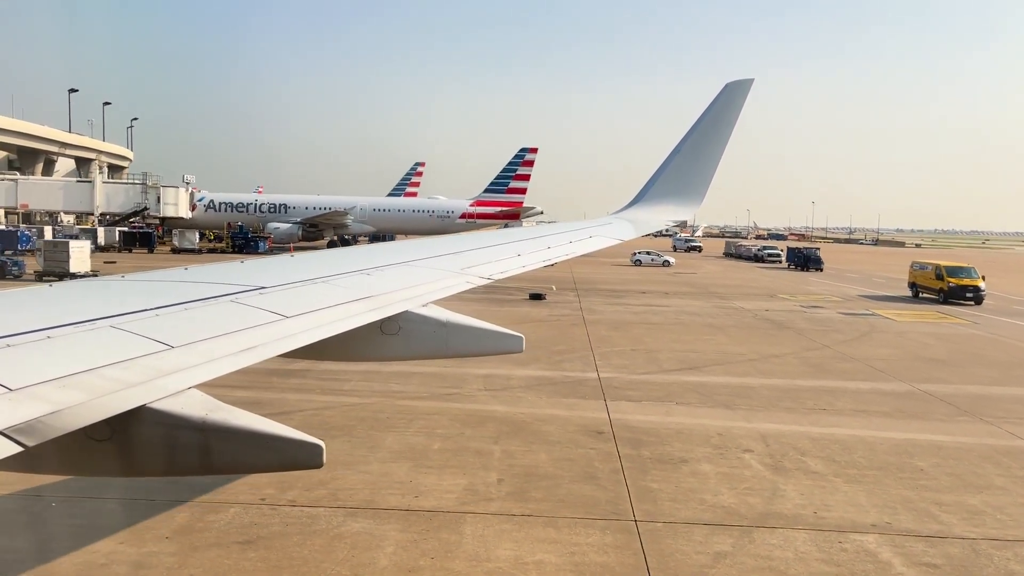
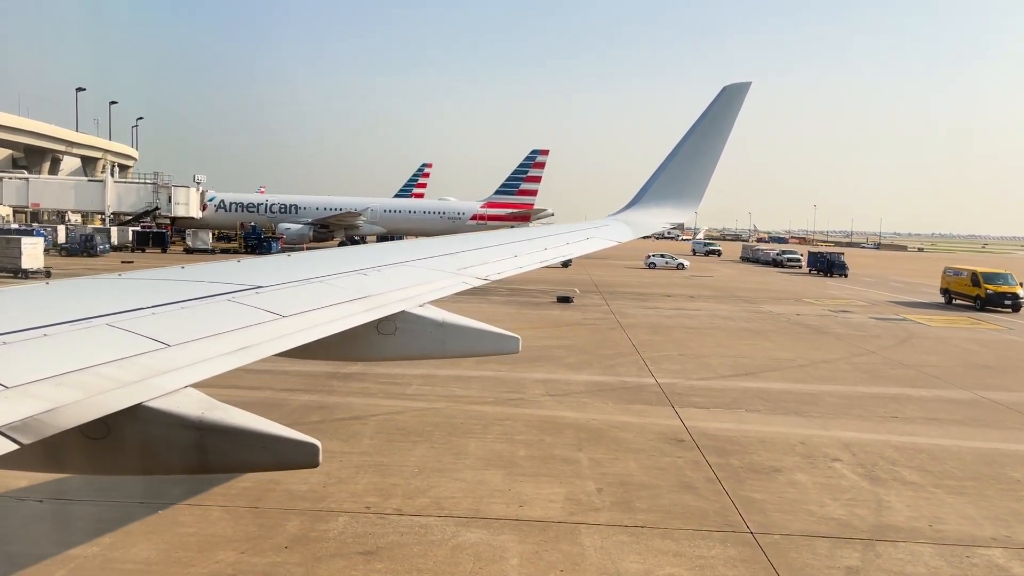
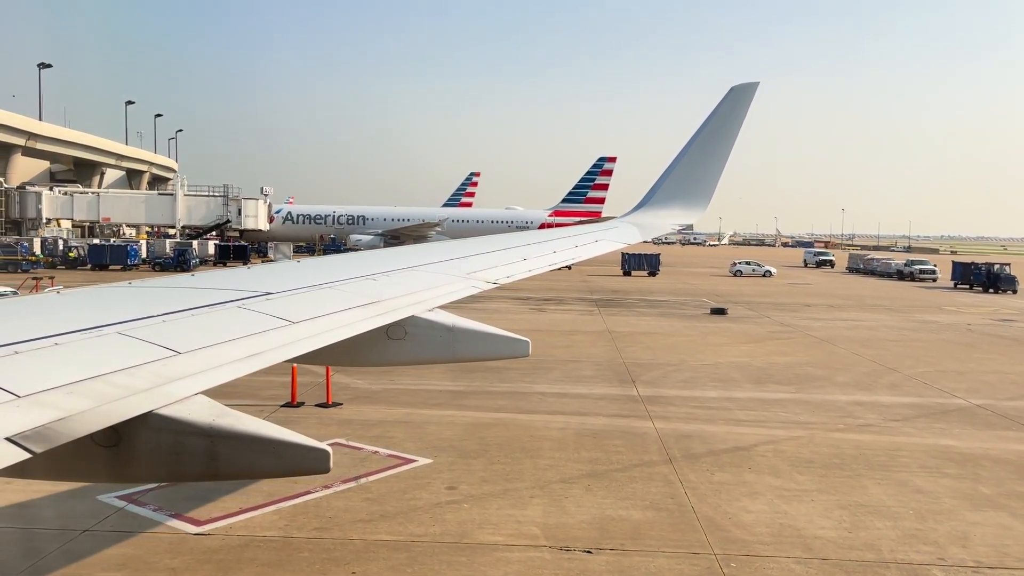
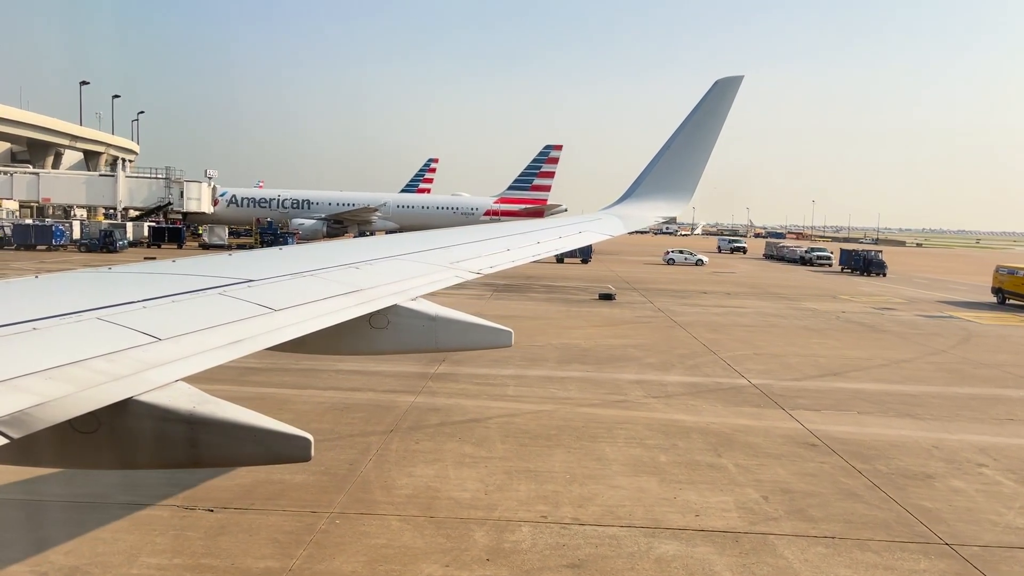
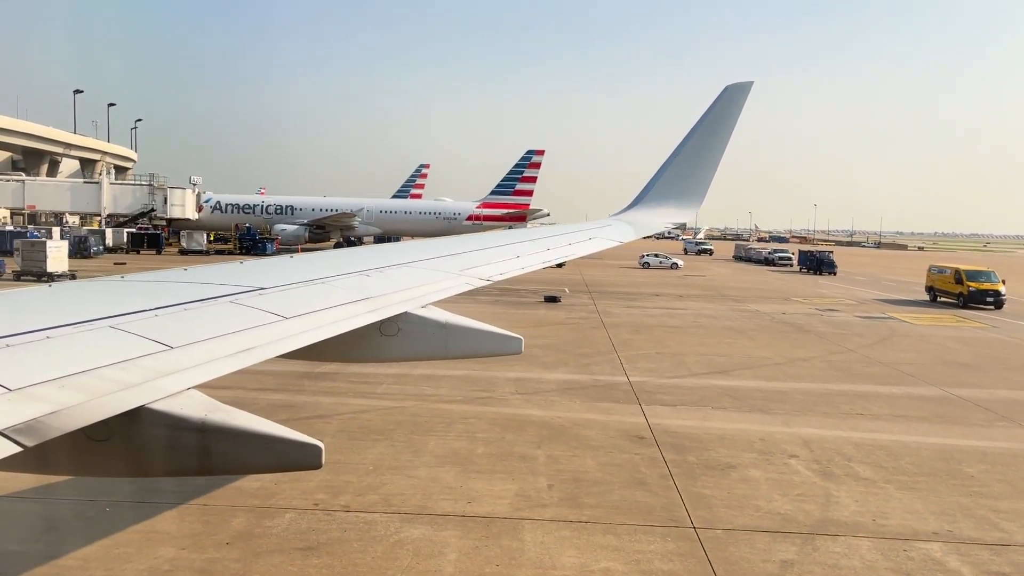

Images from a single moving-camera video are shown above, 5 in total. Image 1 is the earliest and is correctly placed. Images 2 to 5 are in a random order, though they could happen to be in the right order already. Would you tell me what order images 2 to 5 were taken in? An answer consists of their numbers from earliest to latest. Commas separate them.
5, 2, 4, 3
